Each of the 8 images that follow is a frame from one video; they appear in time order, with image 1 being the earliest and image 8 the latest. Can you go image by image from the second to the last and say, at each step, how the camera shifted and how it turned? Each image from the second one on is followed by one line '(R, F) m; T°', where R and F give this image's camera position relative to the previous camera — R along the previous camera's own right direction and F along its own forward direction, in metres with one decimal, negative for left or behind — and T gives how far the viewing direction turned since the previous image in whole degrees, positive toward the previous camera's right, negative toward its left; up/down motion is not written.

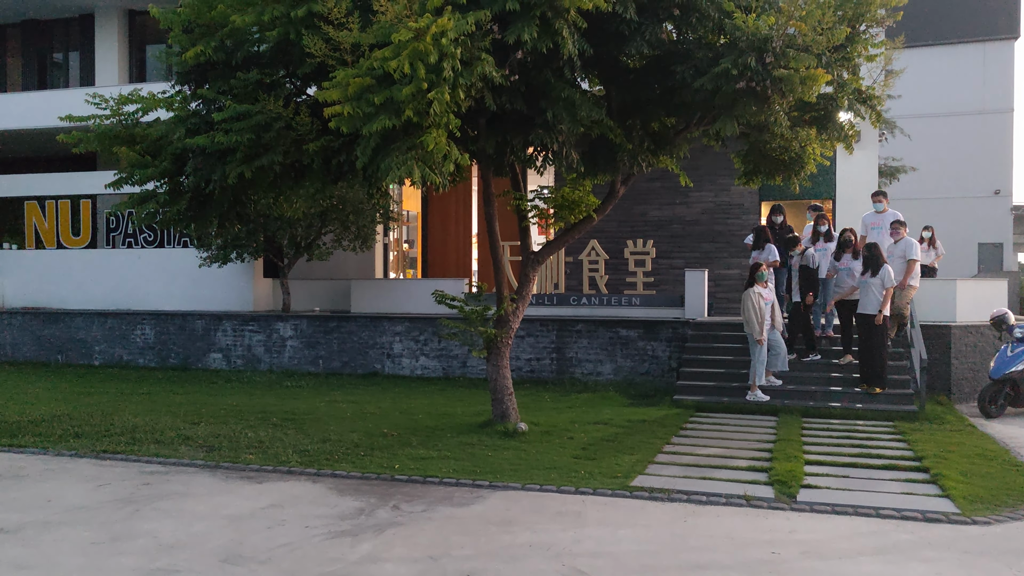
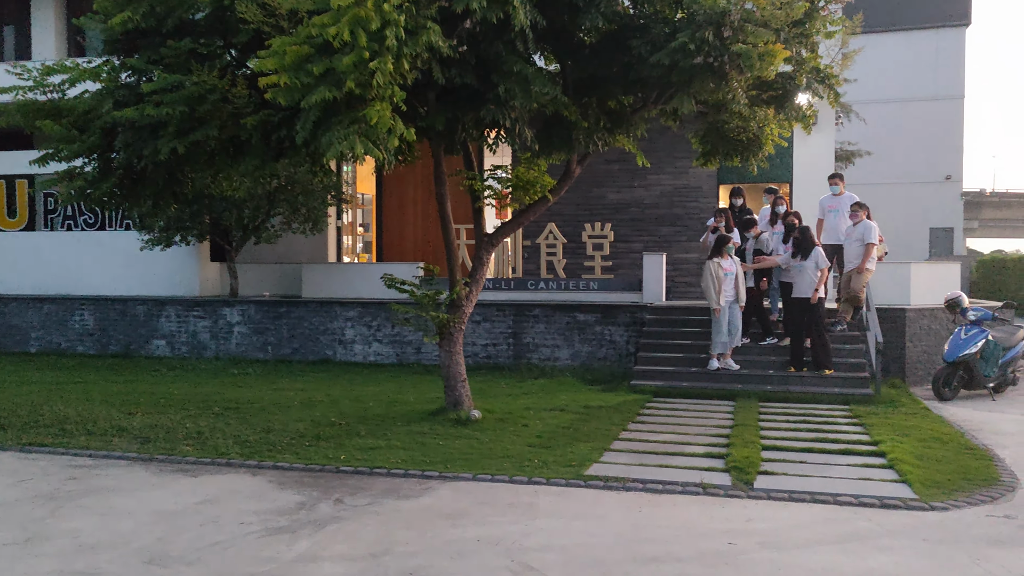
(+0.1, +0.3) m; +3°
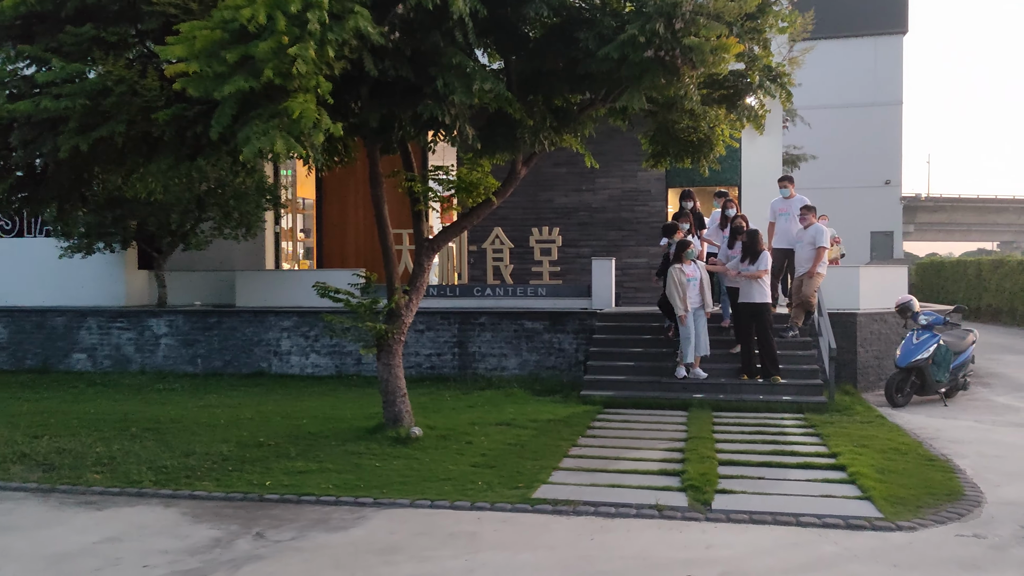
(+0.1, +0.5) m; +4°
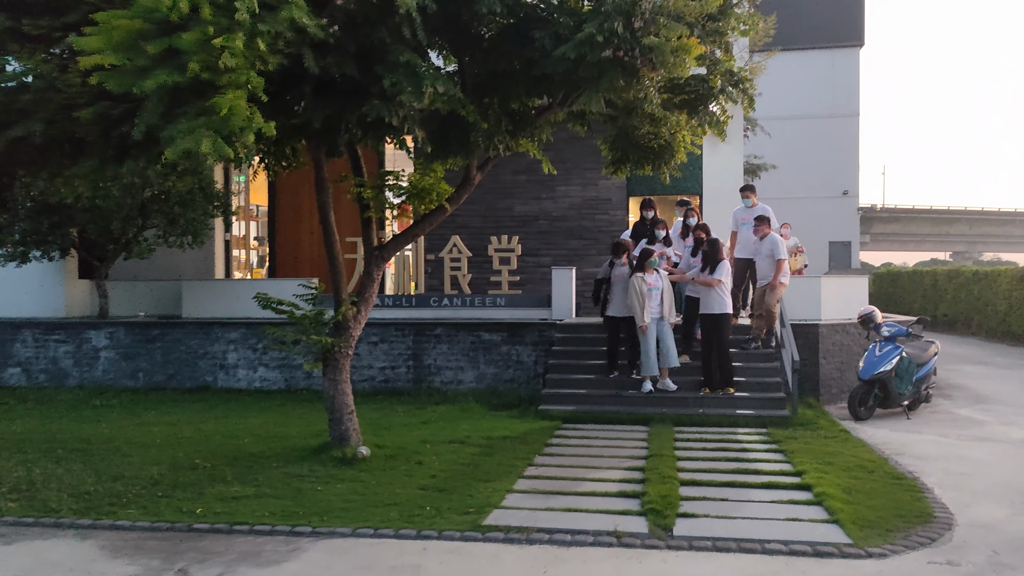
(+0.1, +0.4) m; +3°
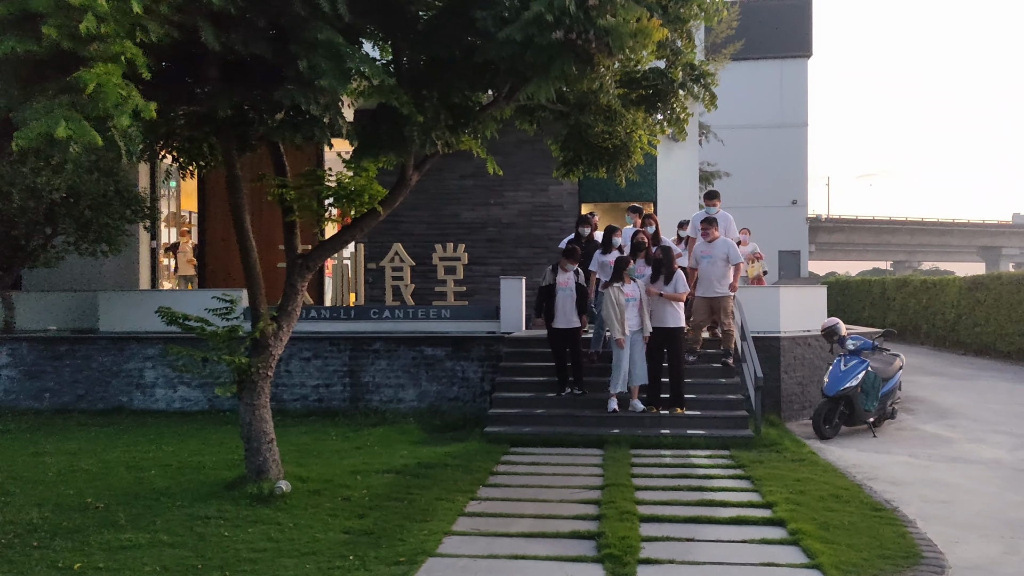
(+0.1, +0.8) m; +3°
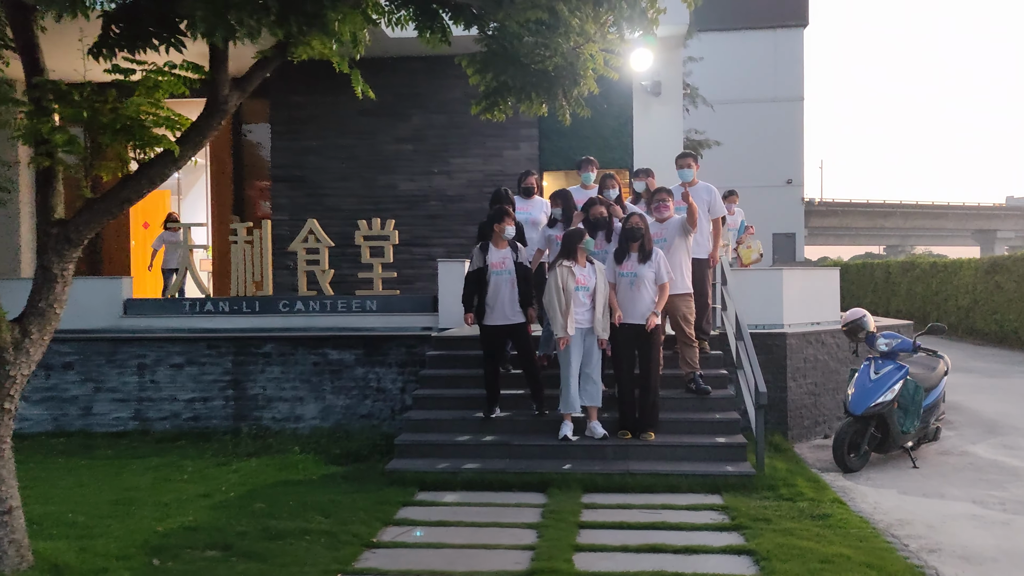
(+0.7, +2.5) m; +1°
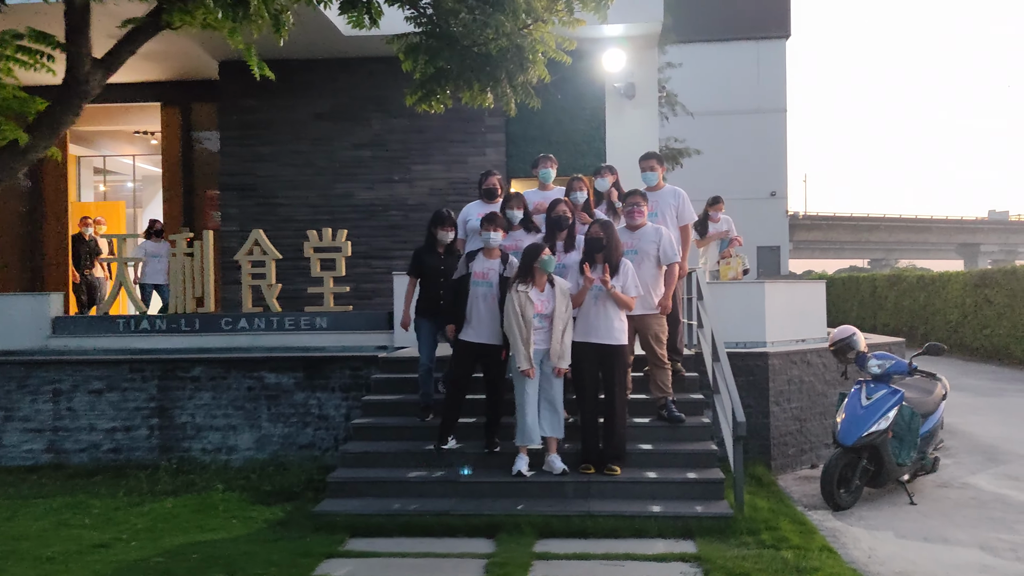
(+0.3, +0.8) m; +1°
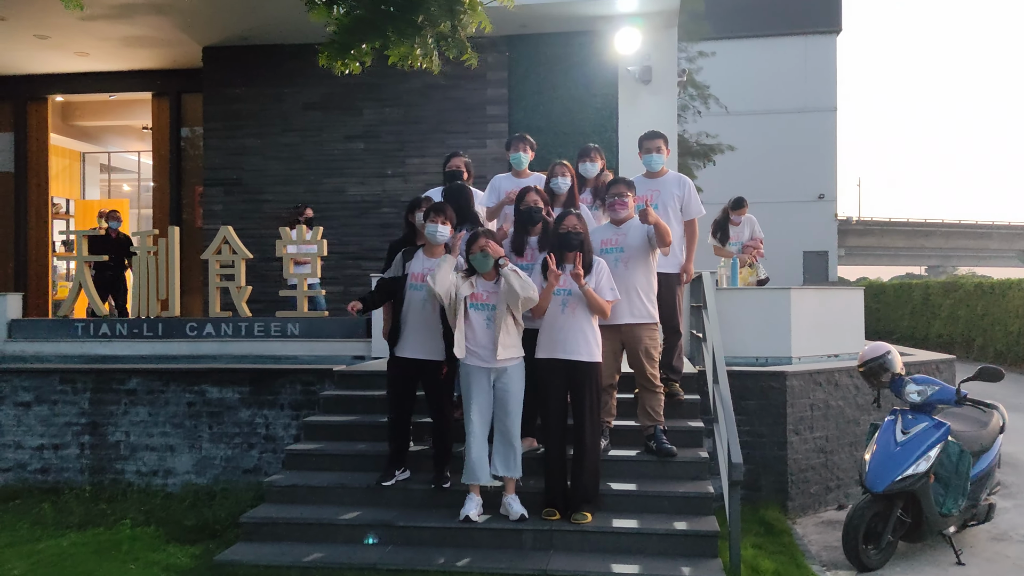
(+0.6, +1.1) m; -3°
